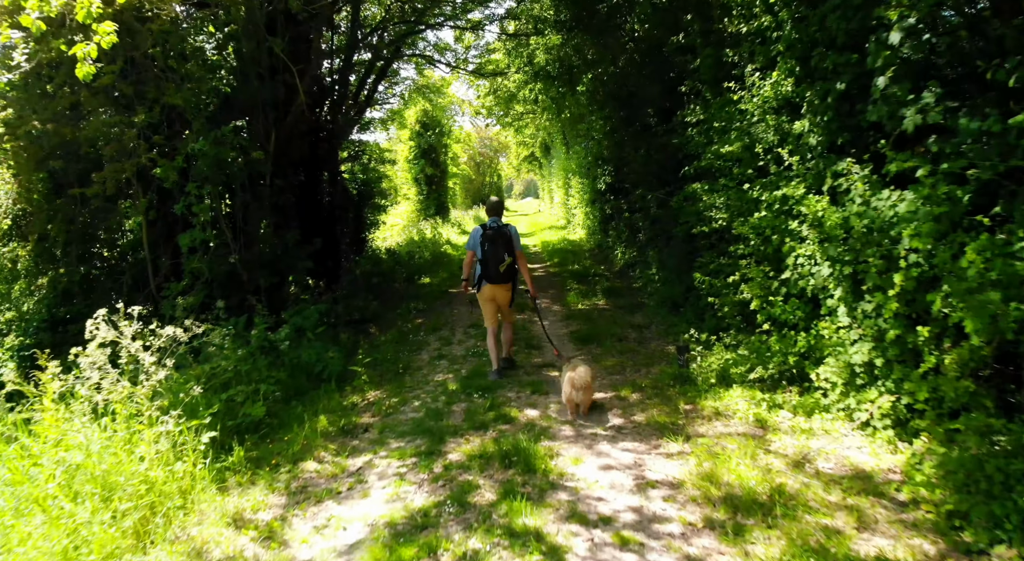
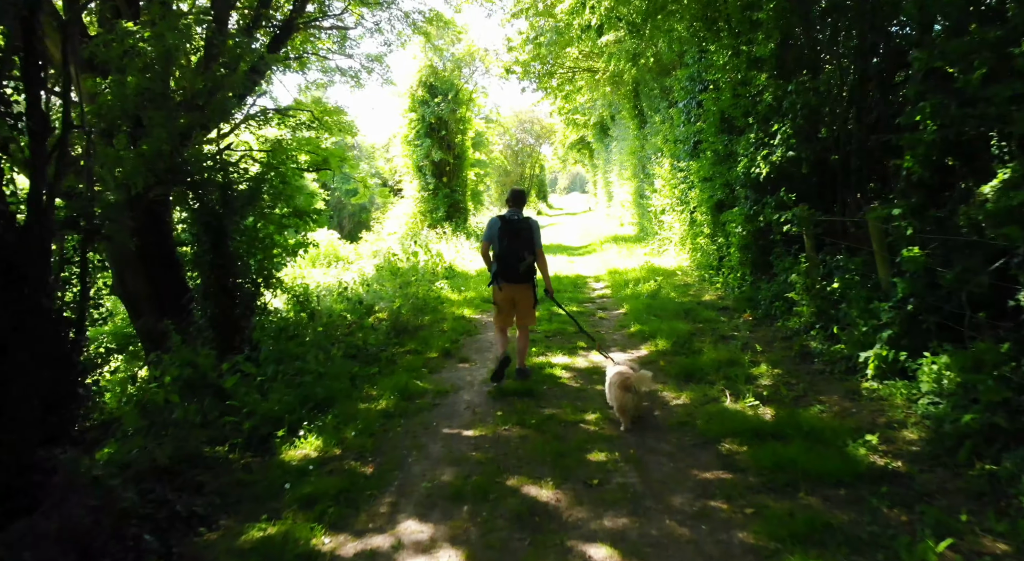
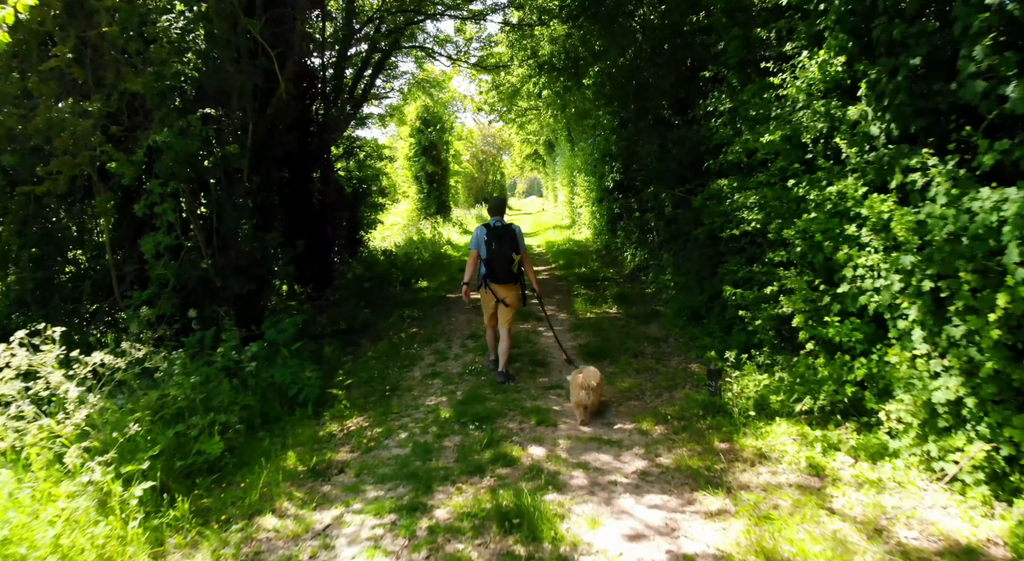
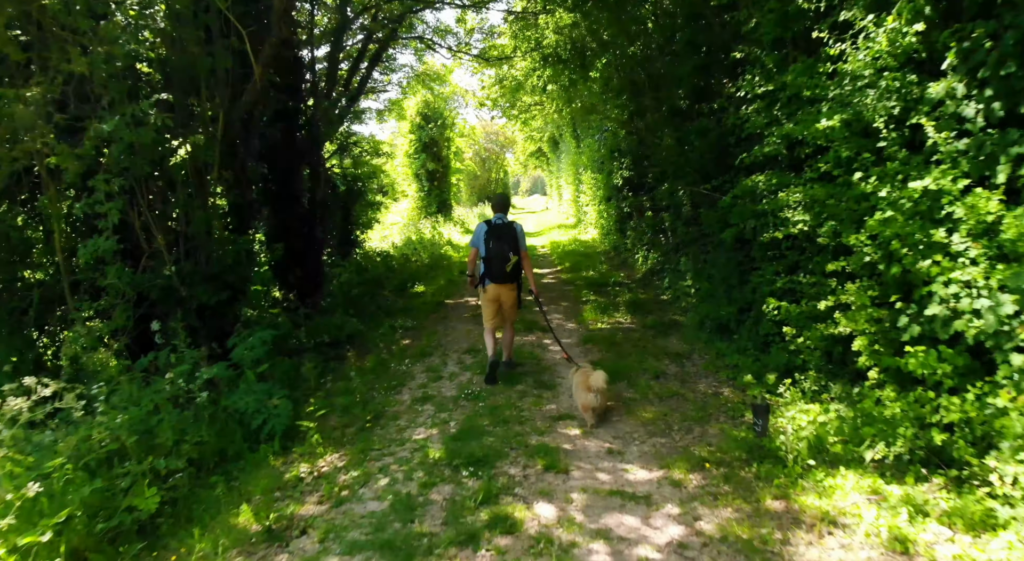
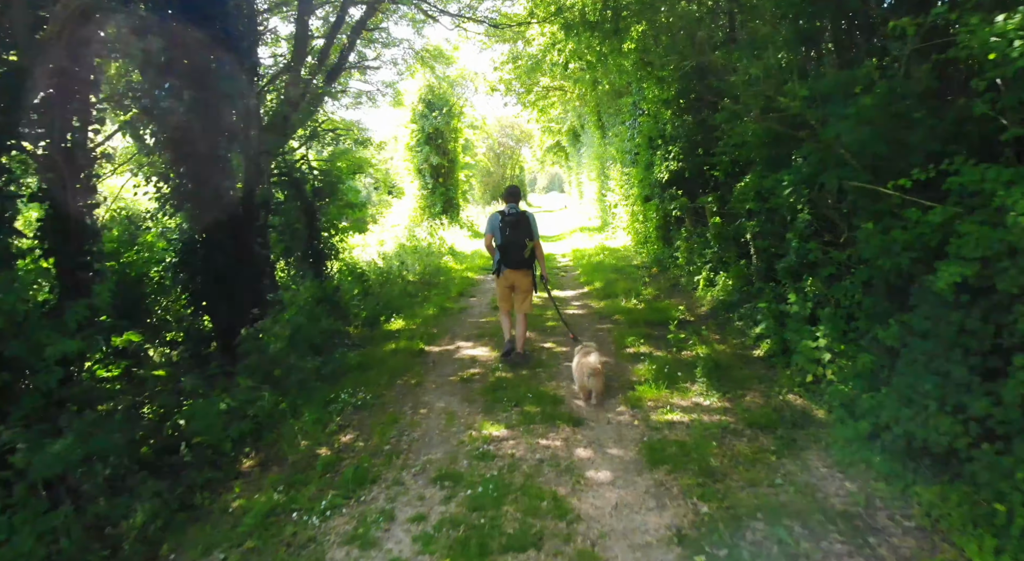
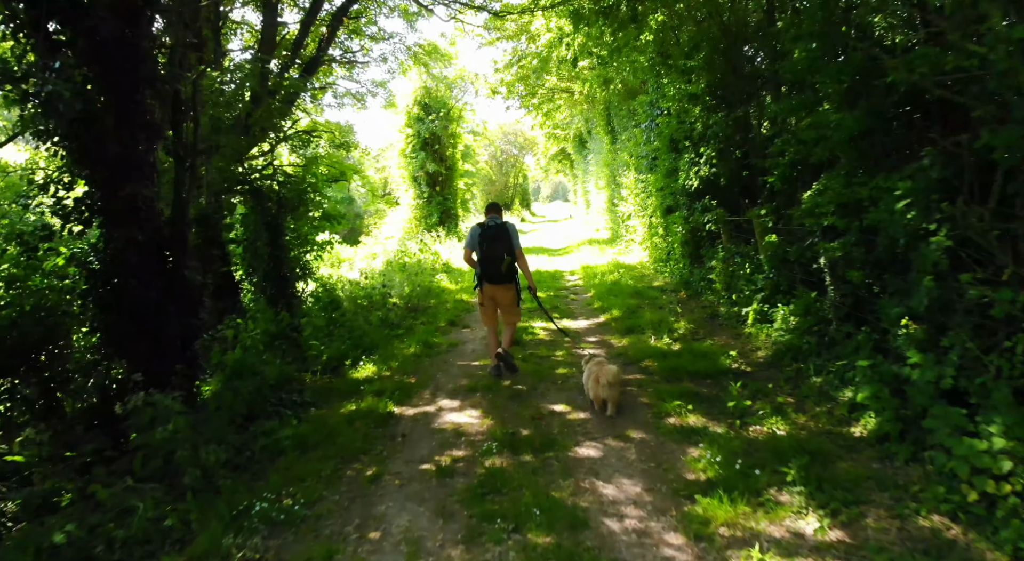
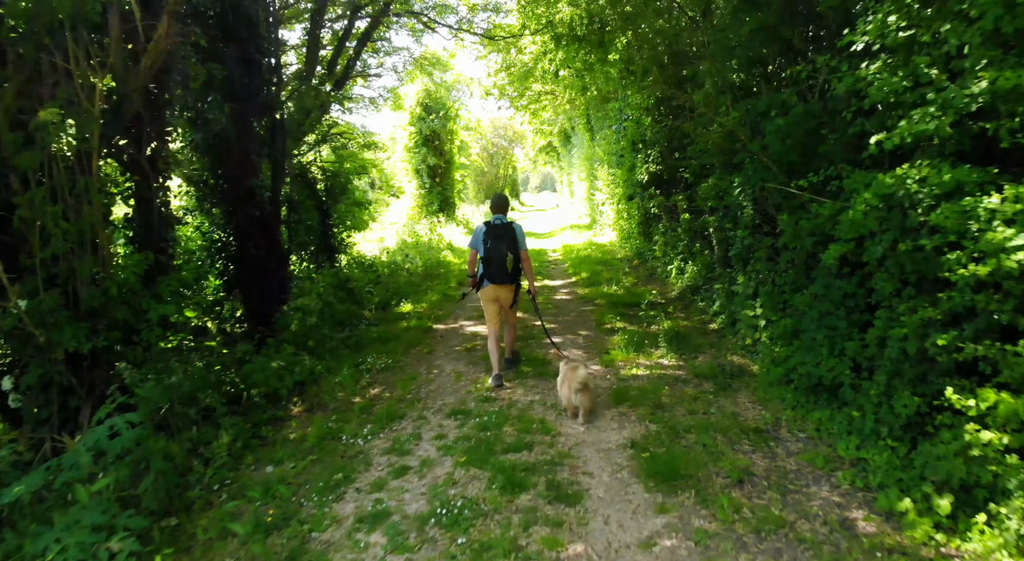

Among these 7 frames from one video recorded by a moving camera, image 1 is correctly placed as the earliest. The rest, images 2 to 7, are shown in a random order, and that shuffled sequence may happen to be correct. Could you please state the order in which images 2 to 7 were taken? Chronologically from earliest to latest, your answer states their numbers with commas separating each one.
3, 4, 7, 5, 6, 2
